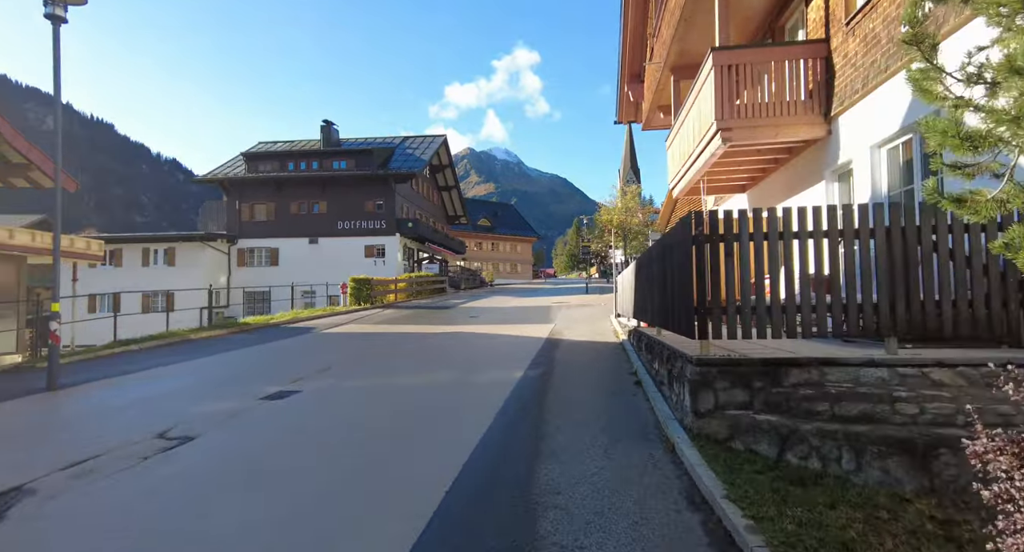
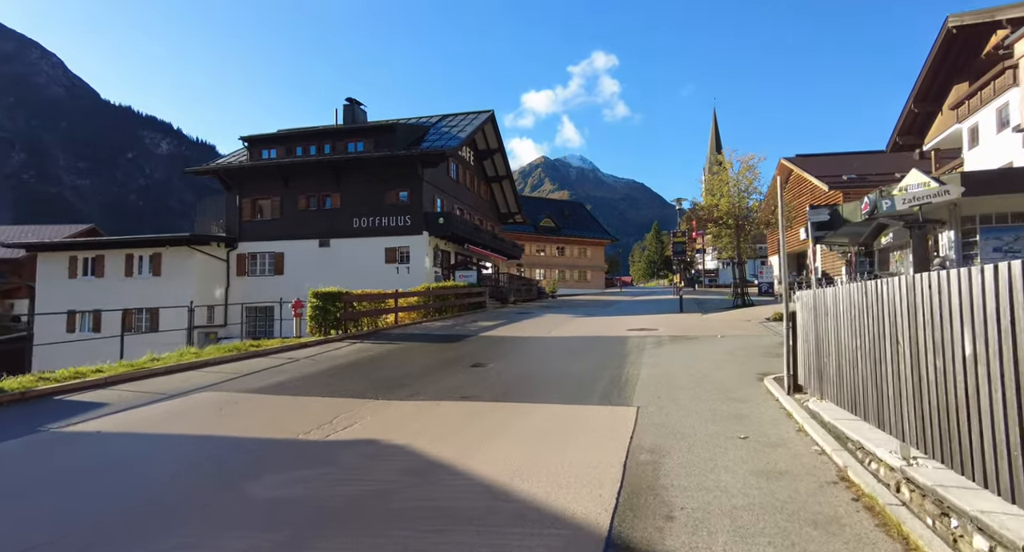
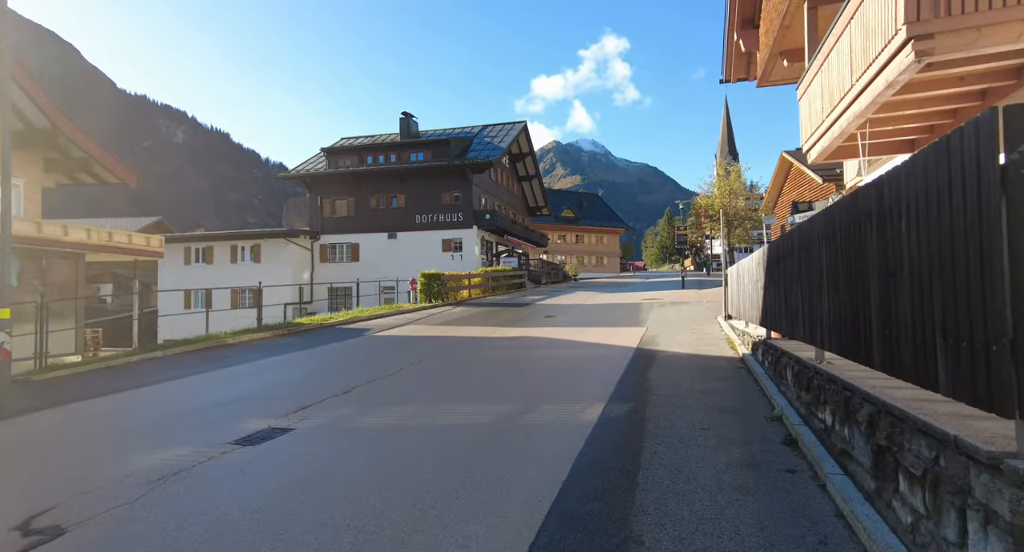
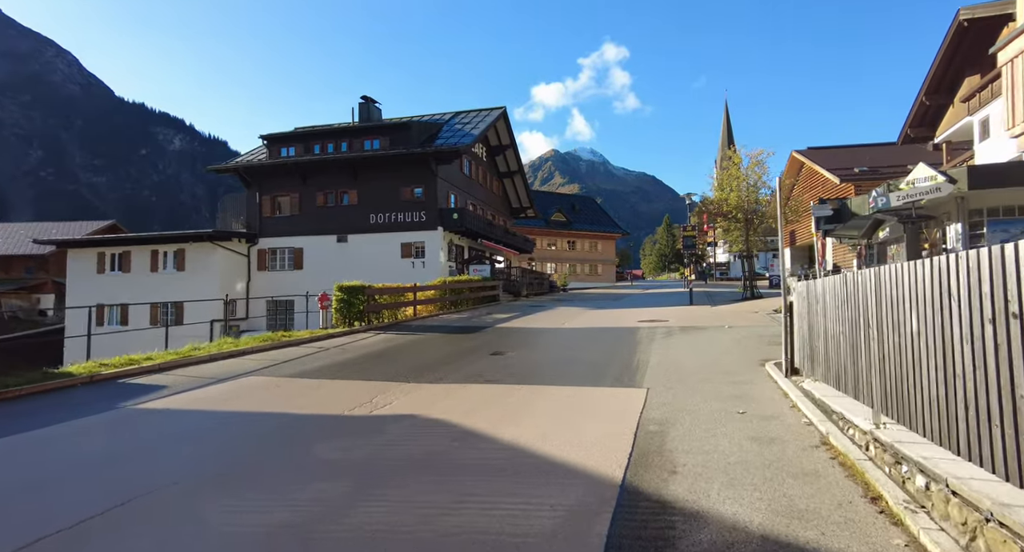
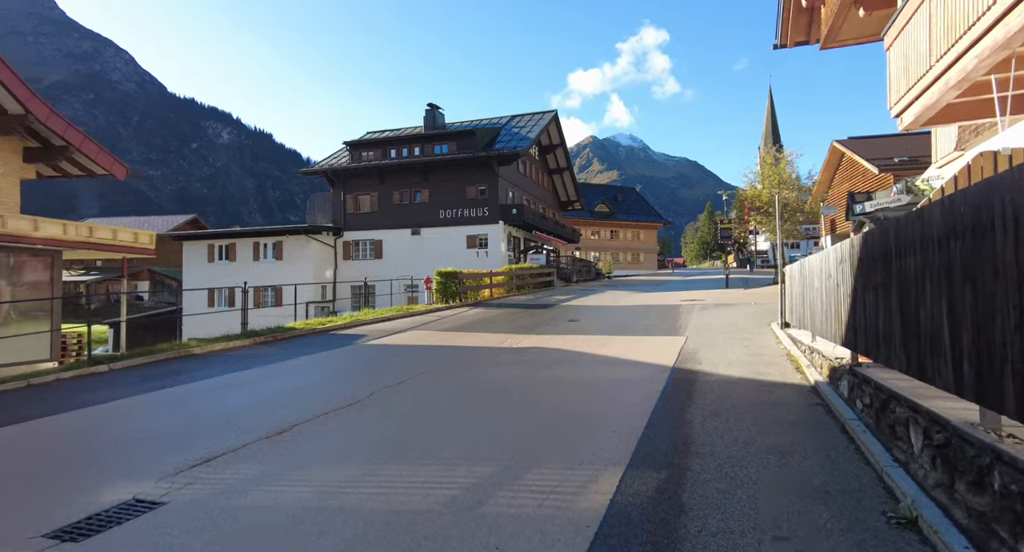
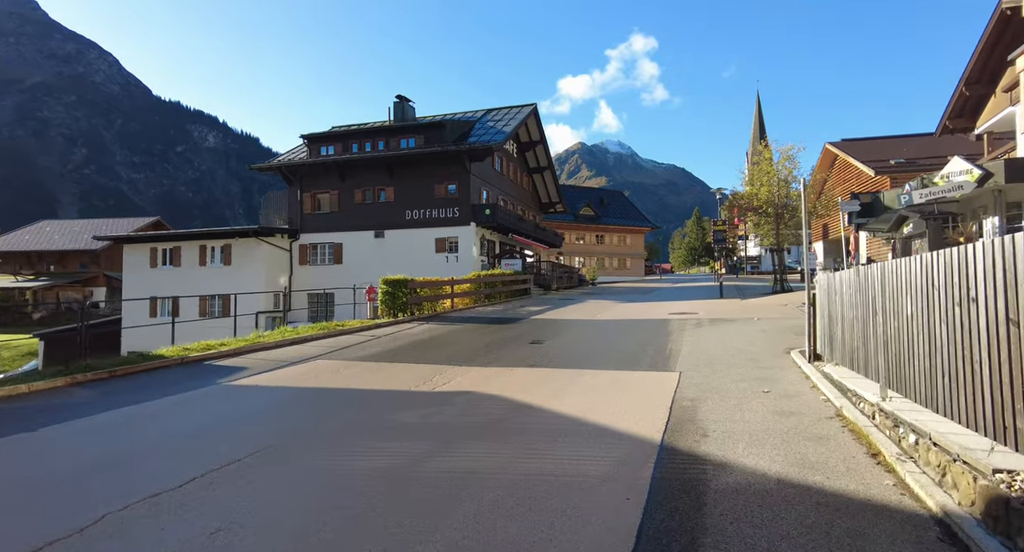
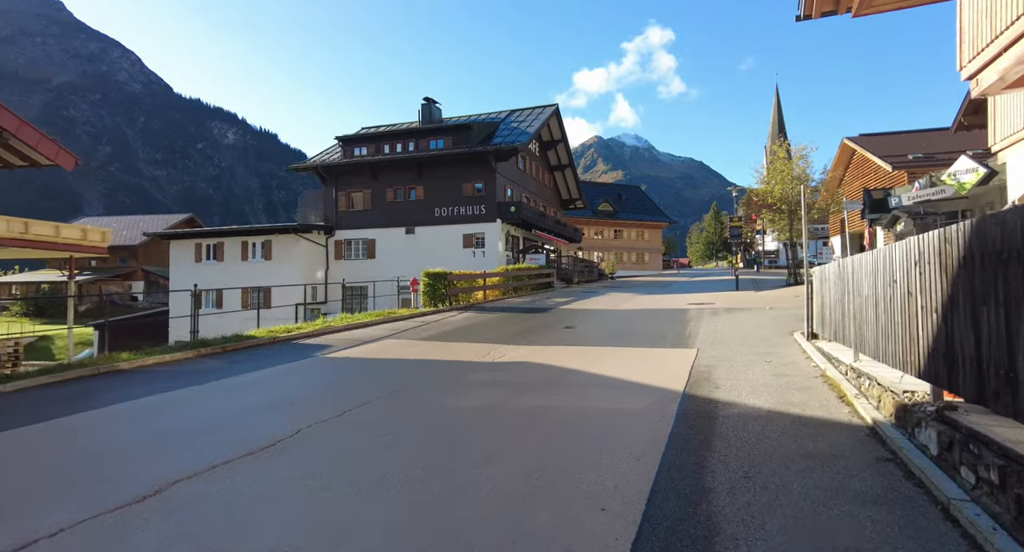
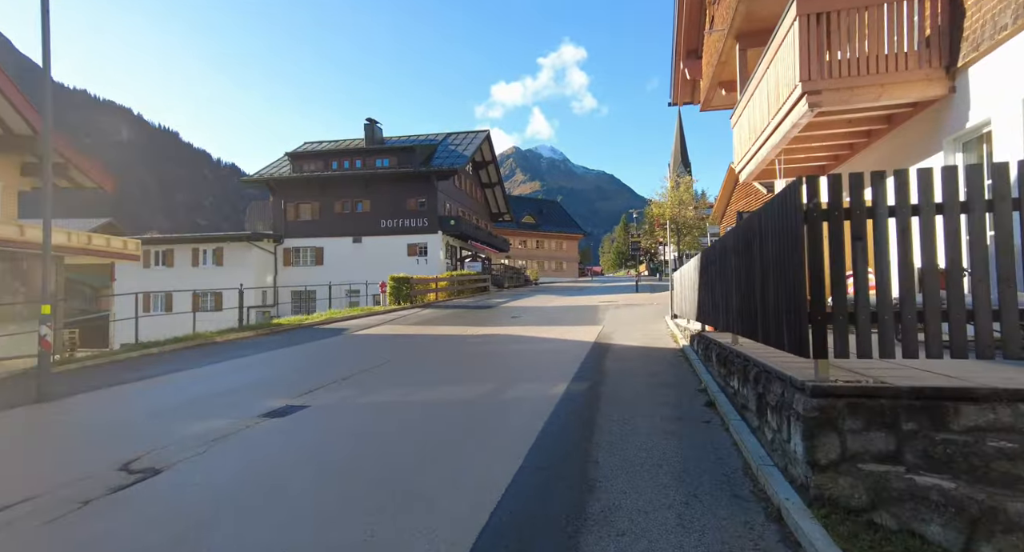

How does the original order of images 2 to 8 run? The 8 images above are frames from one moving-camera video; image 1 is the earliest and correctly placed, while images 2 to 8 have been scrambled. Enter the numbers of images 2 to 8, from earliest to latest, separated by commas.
8, 3, 5, 7, 6, 4, 2
